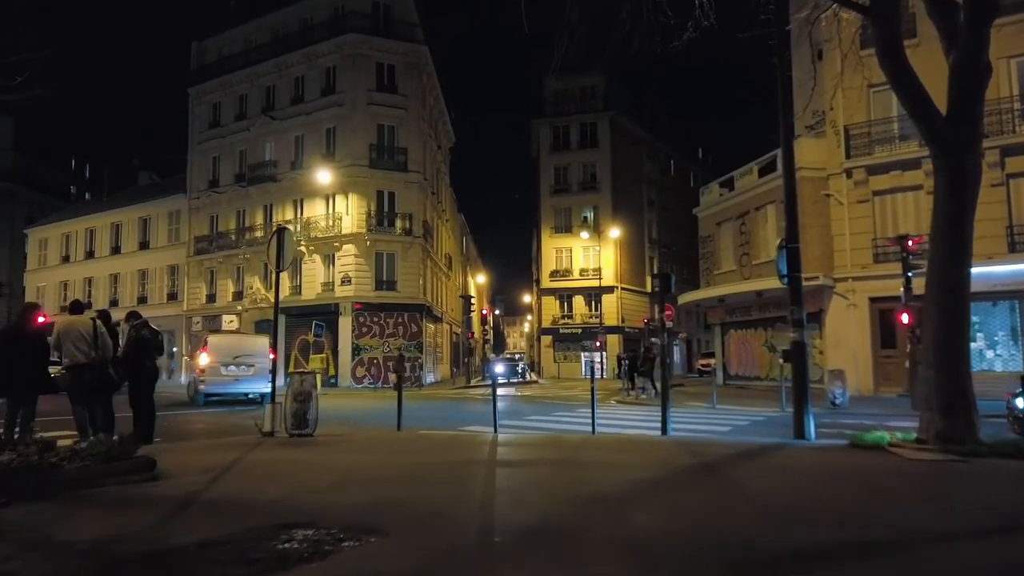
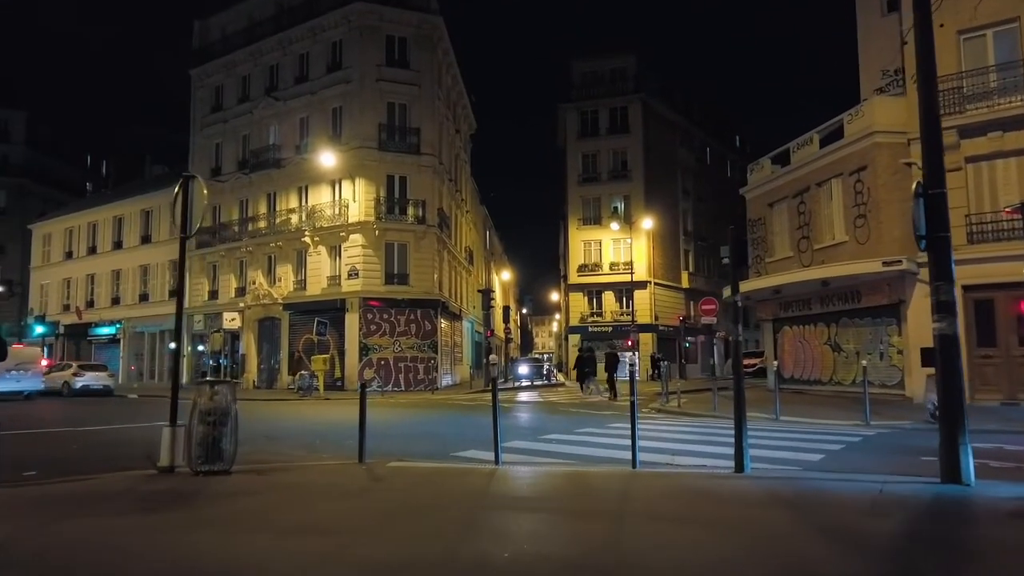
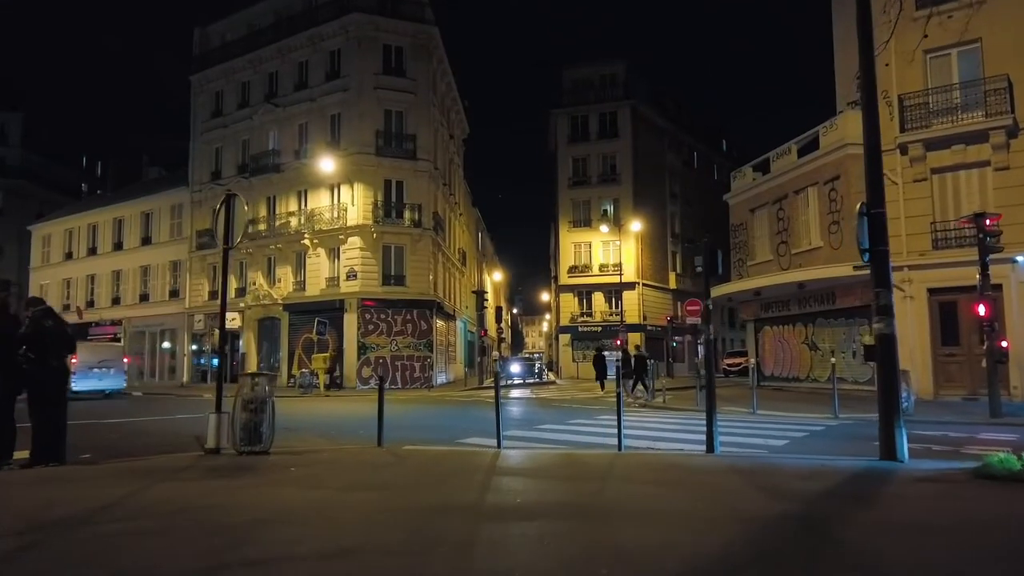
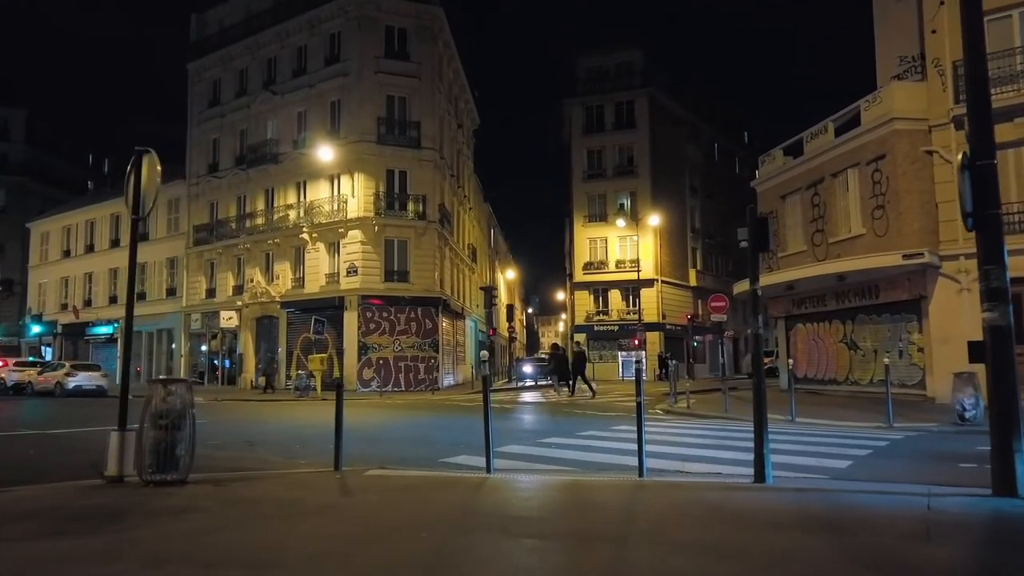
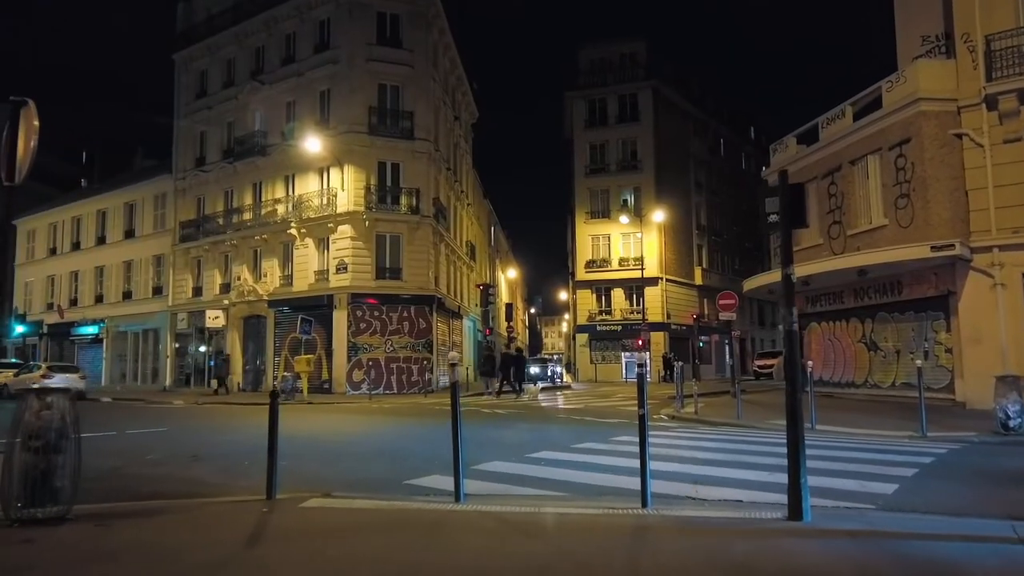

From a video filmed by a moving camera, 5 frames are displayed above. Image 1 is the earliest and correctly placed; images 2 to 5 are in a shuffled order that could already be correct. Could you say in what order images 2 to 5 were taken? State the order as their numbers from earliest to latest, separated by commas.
3, 2, 4, 5
